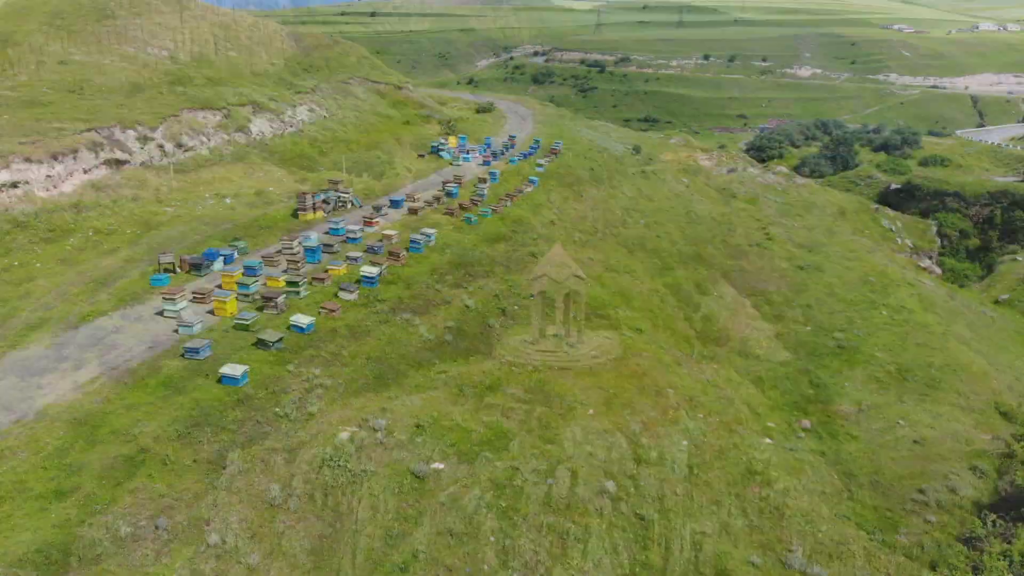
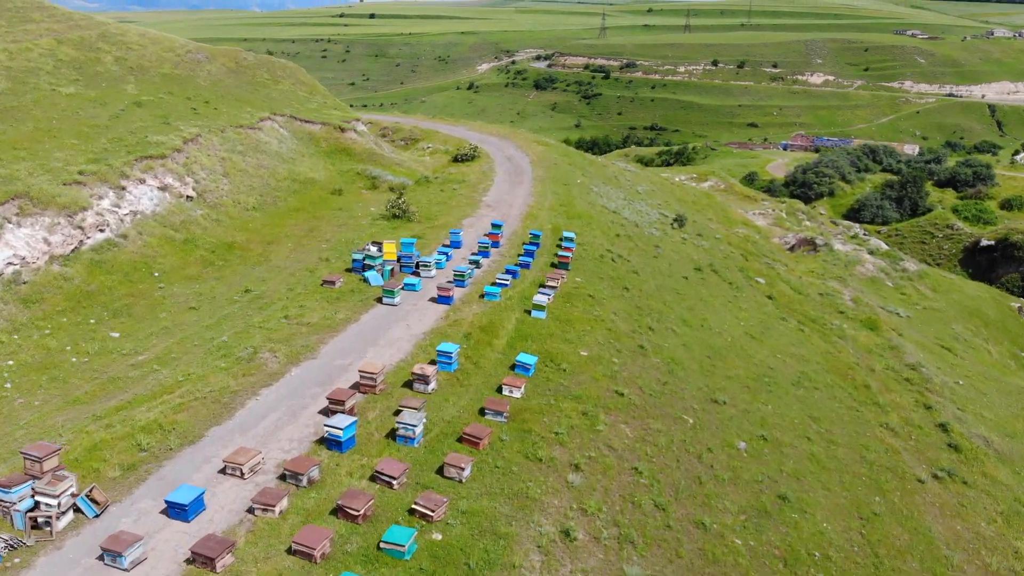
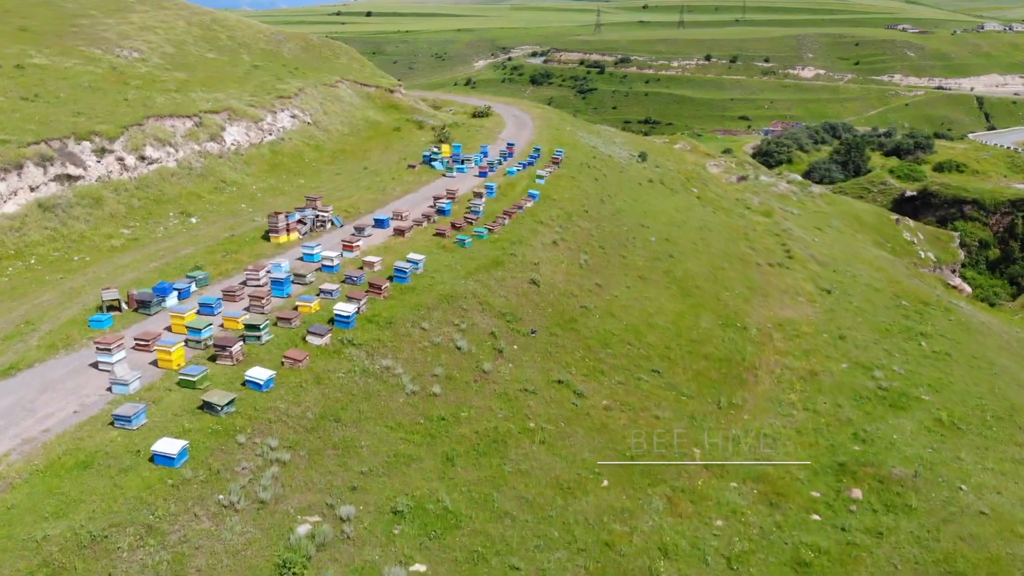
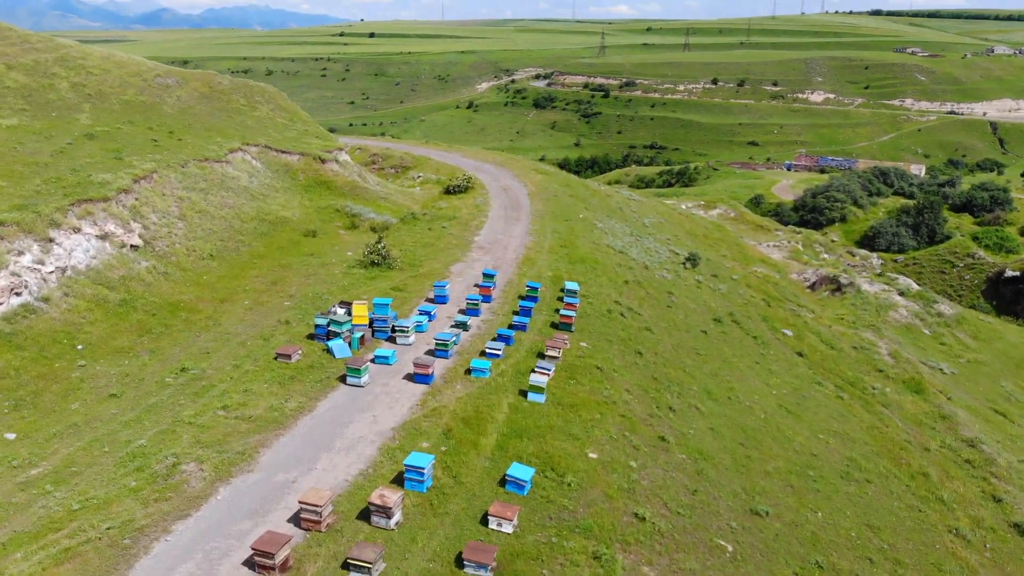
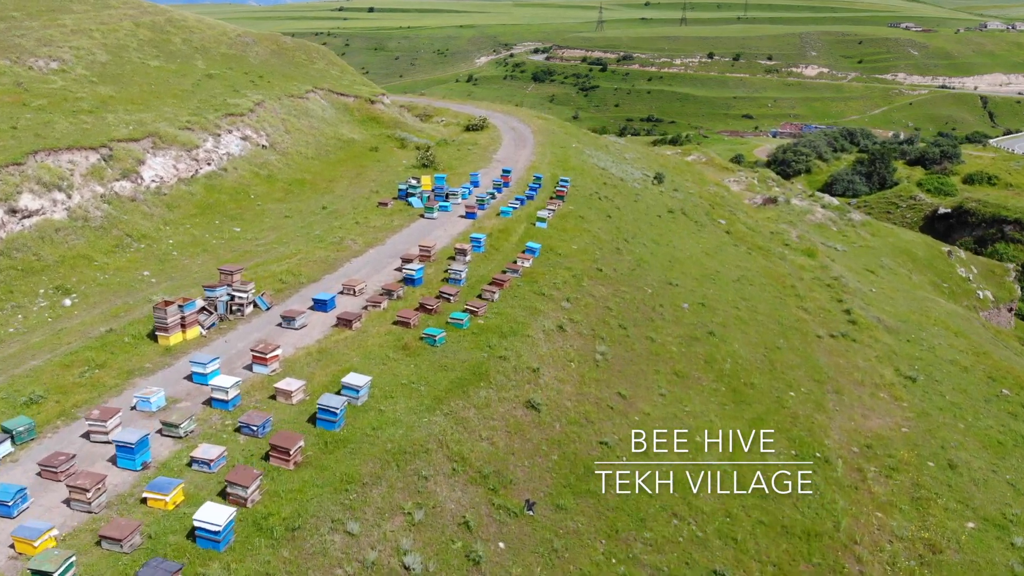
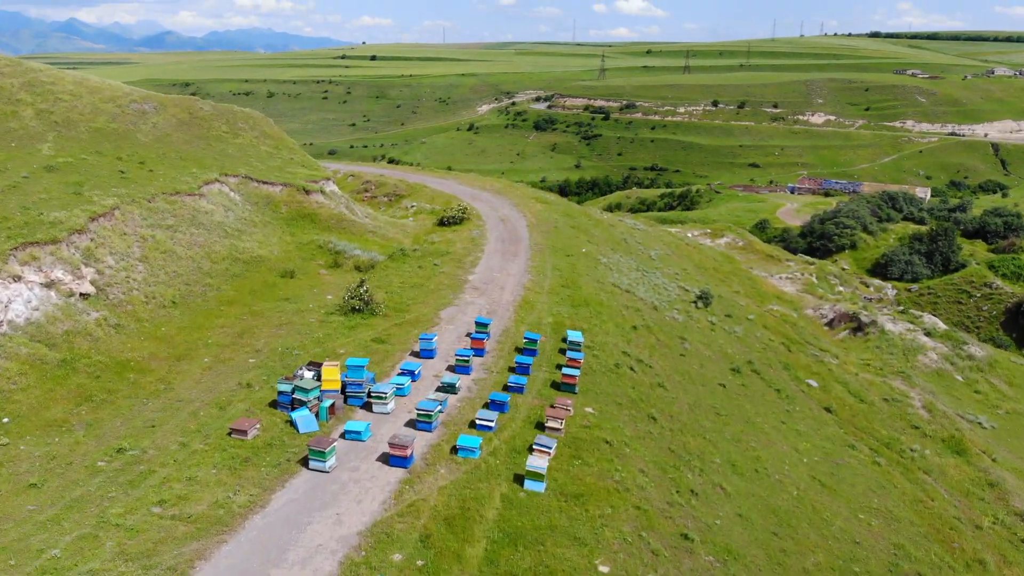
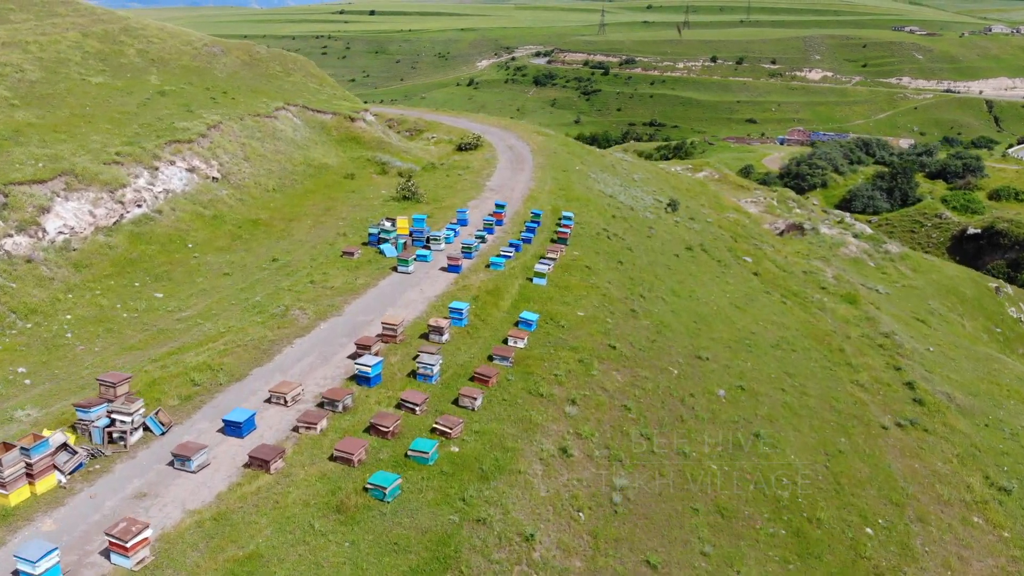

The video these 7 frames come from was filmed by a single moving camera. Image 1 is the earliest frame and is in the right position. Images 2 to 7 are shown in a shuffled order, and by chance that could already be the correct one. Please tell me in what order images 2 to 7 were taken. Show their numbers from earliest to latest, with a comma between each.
3, 5, 7, 2, 4, 6
